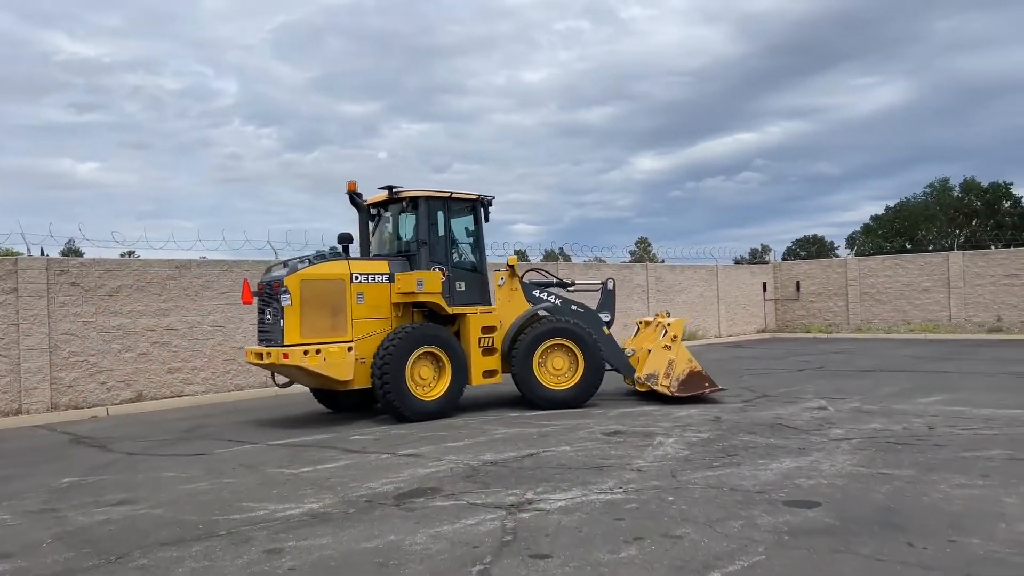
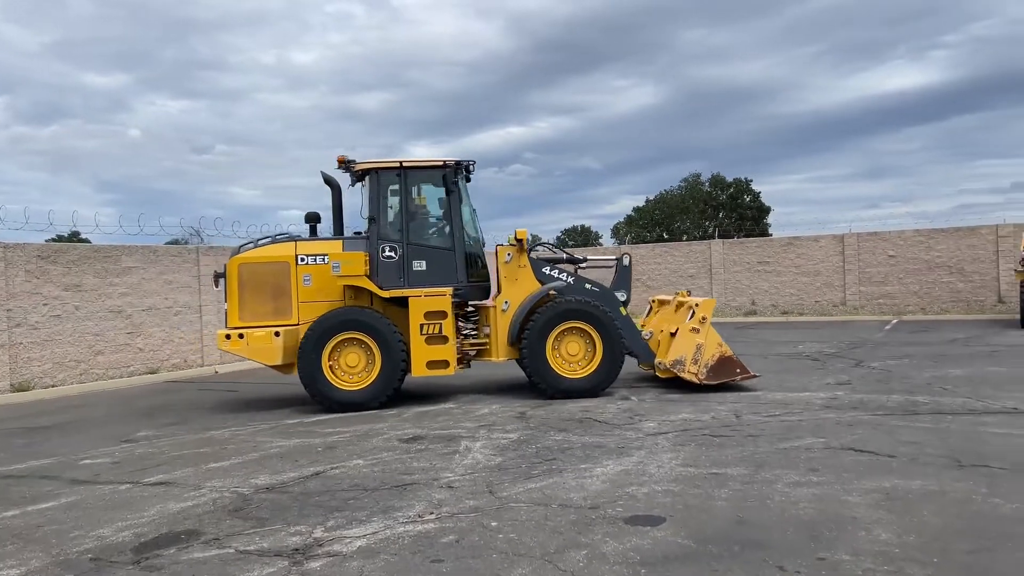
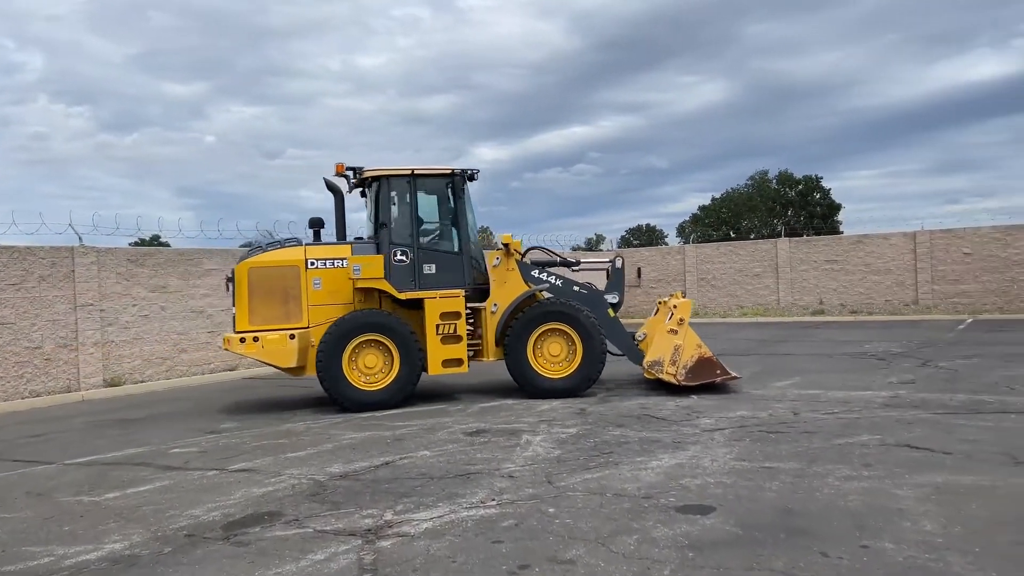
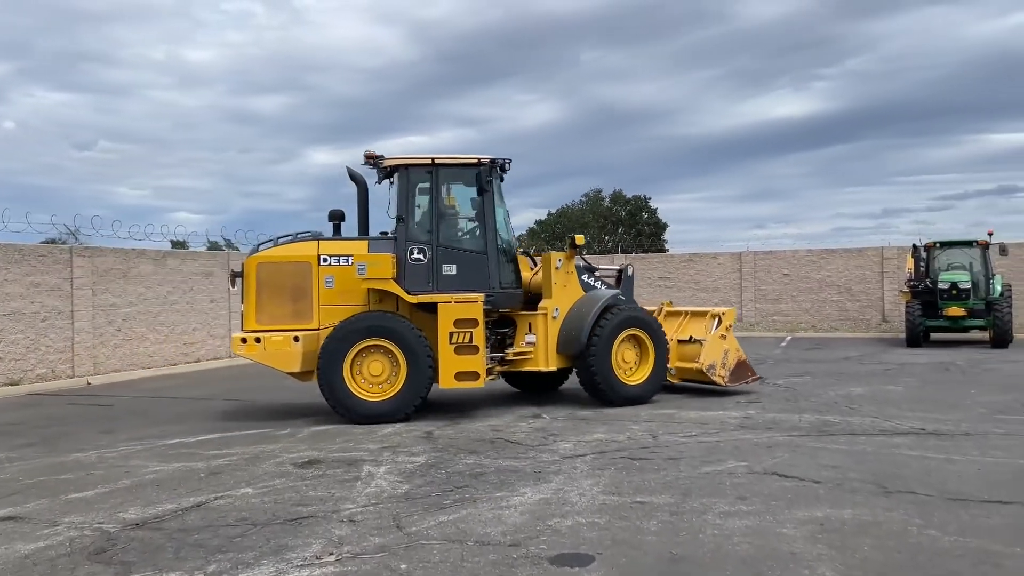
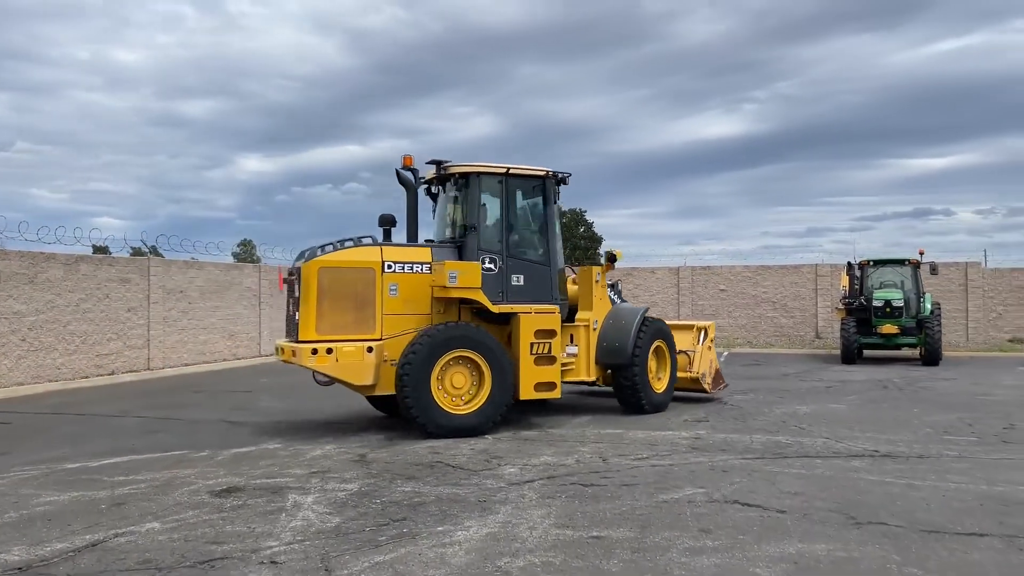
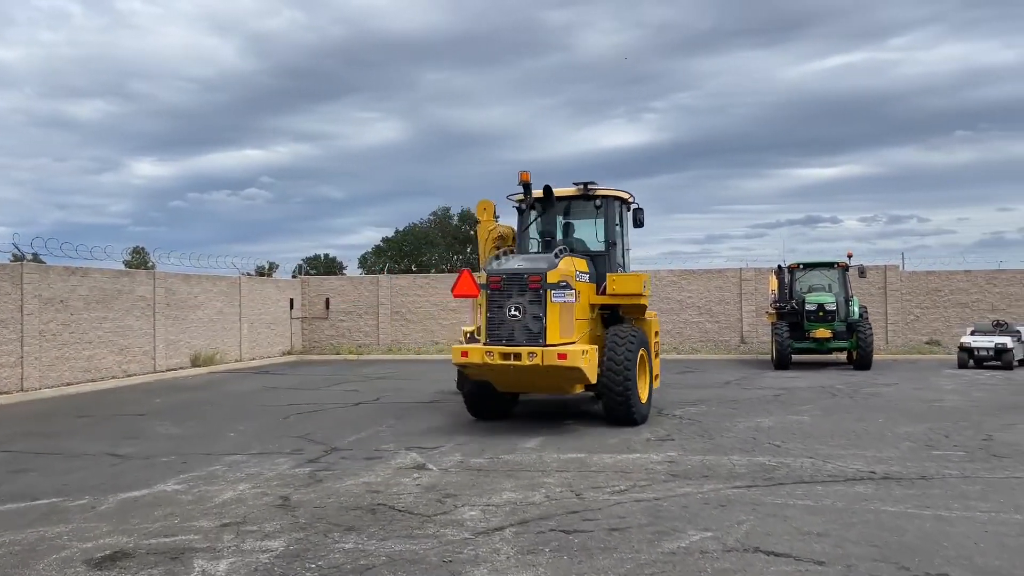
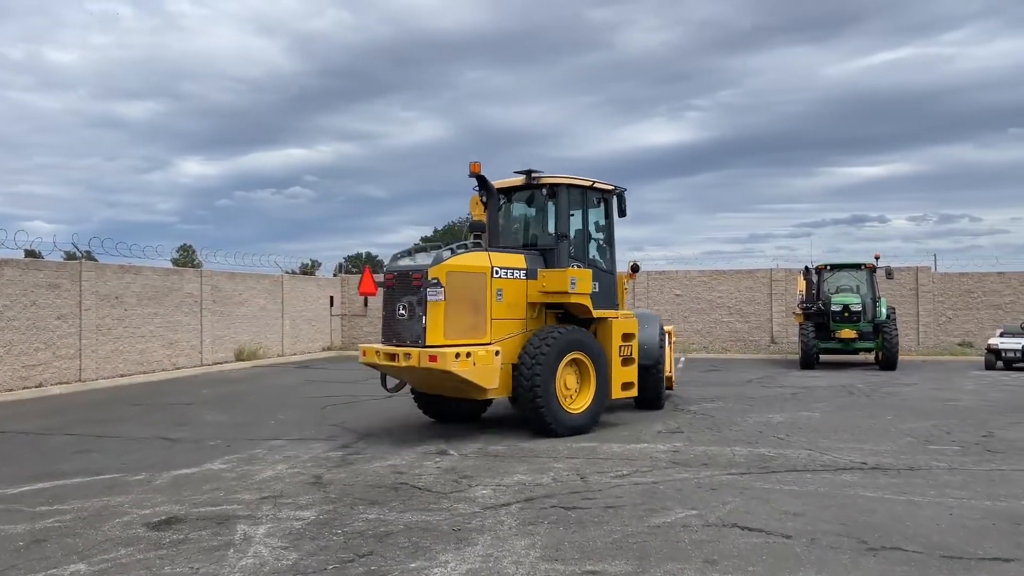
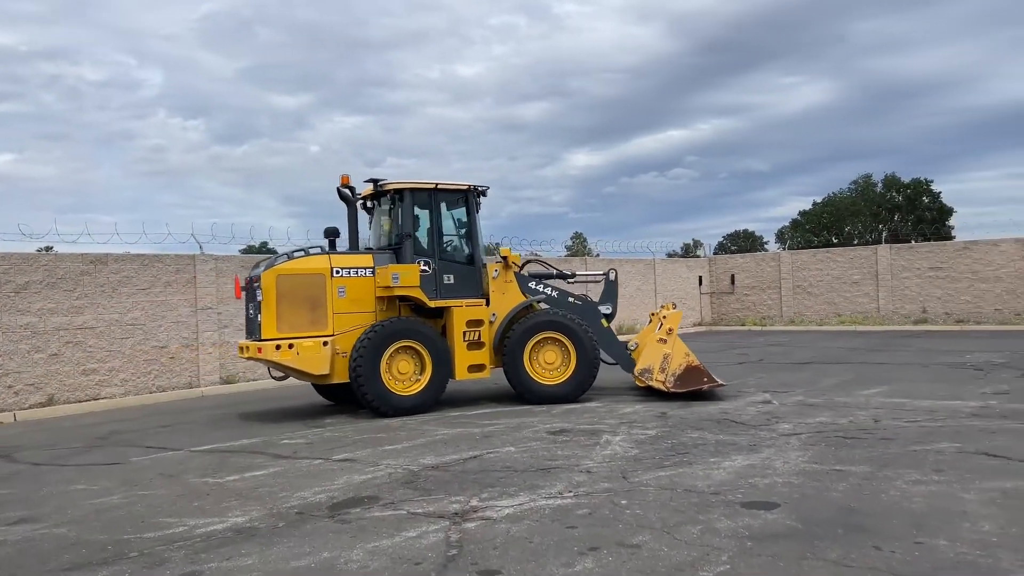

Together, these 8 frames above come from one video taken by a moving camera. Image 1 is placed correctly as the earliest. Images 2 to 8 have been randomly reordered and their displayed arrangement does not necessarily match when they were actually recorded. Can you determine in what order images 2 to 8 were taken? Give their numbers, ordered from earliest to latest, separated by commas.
8, 3, 2, 4, 5, 7, 6
